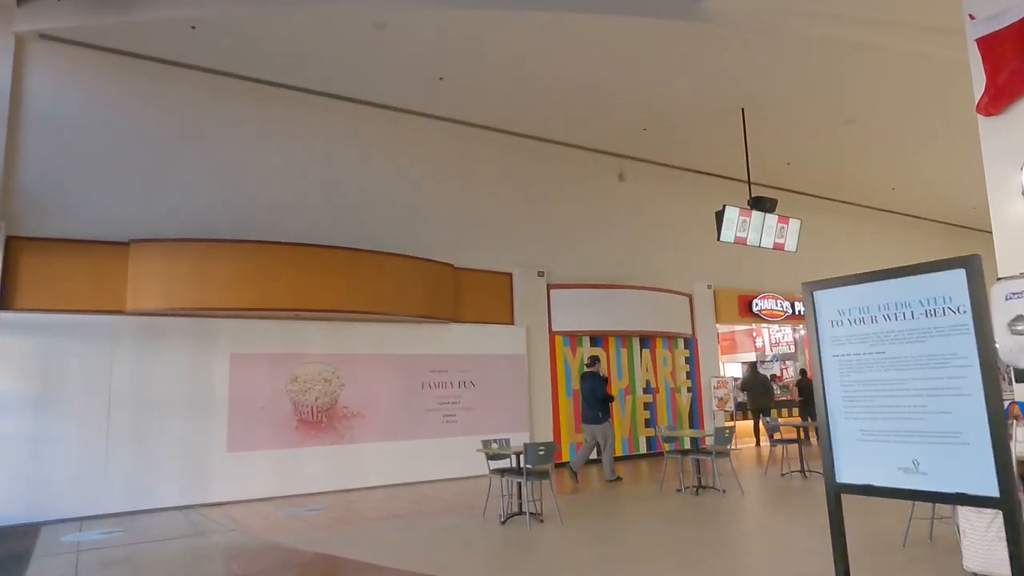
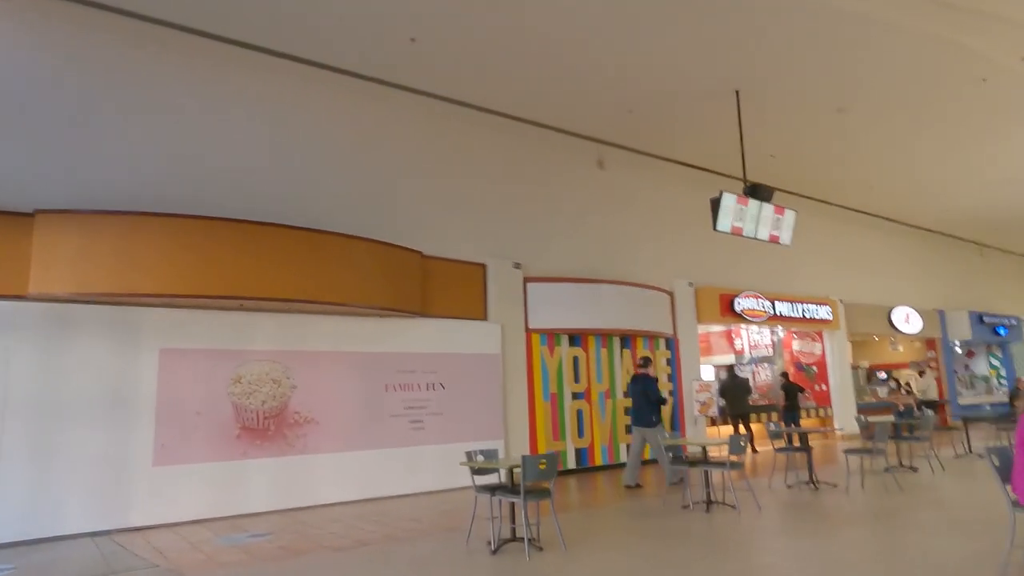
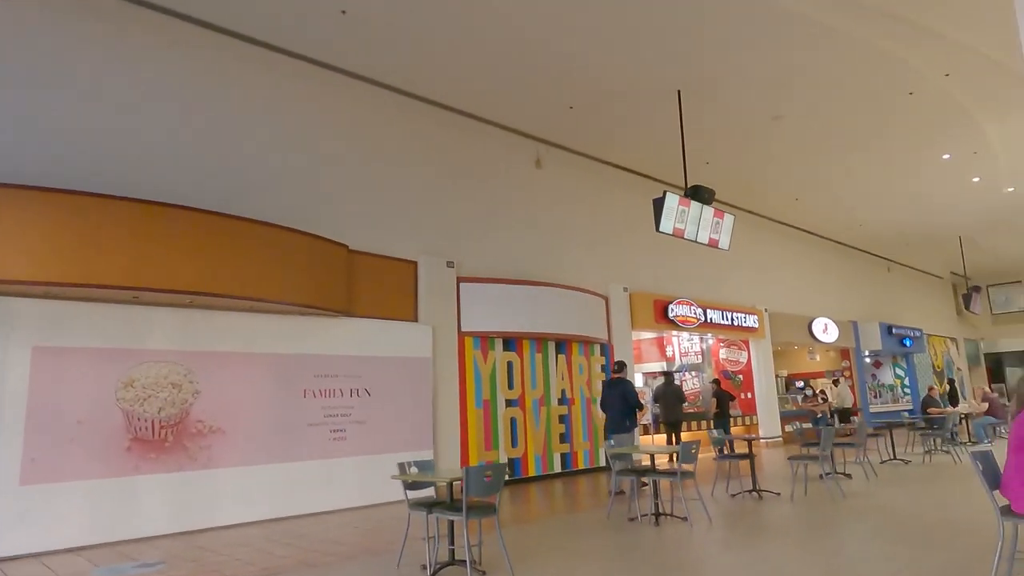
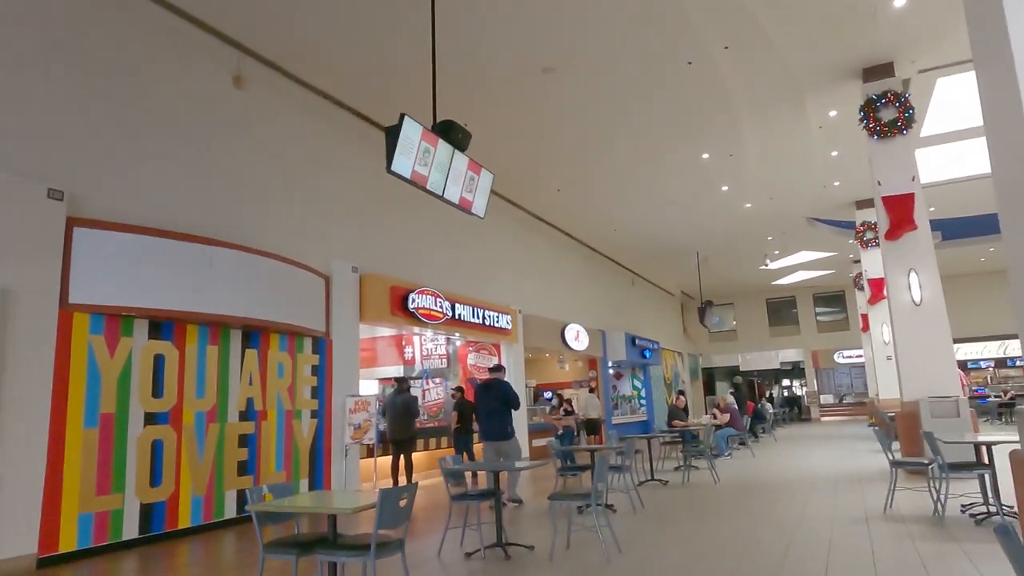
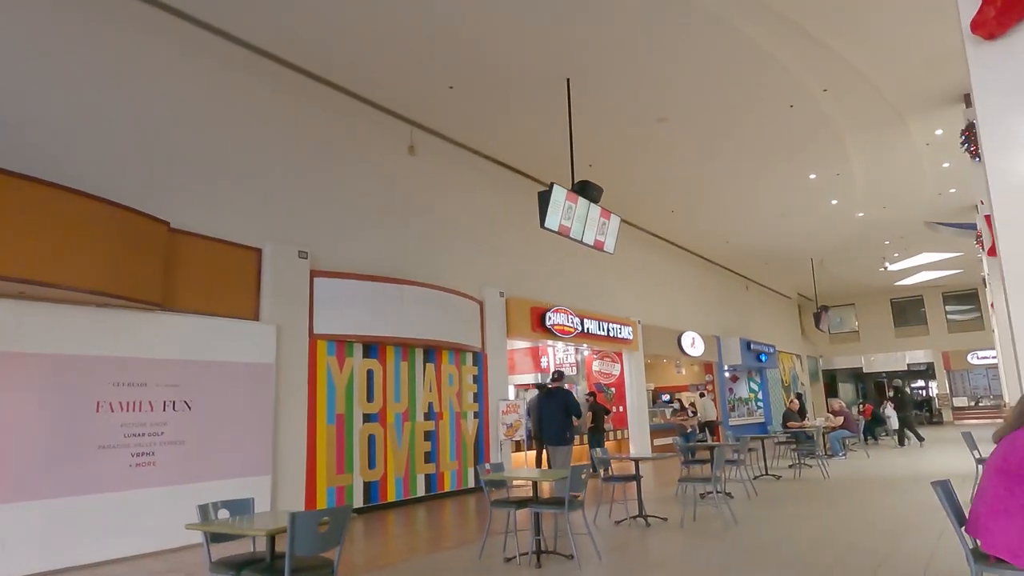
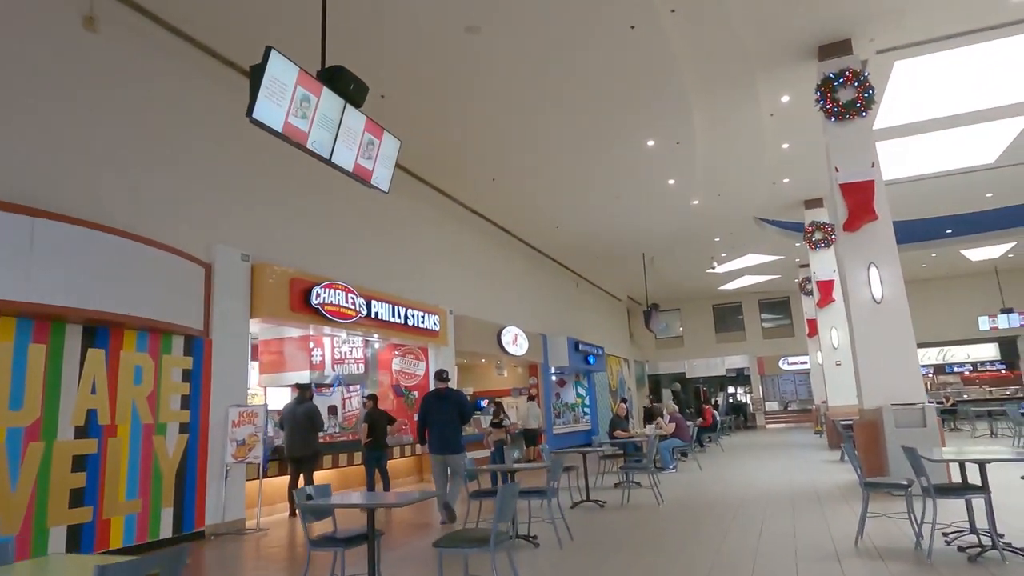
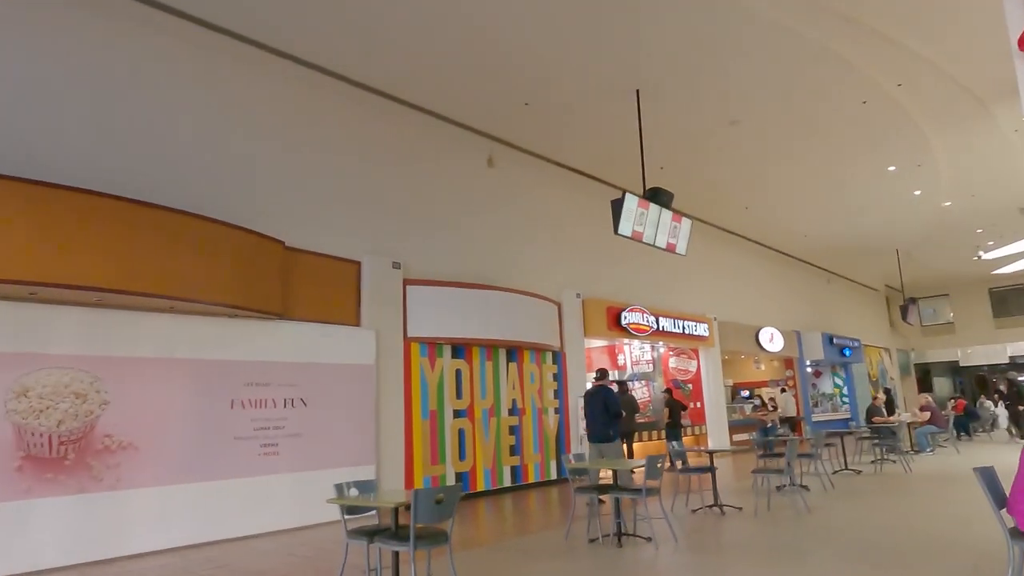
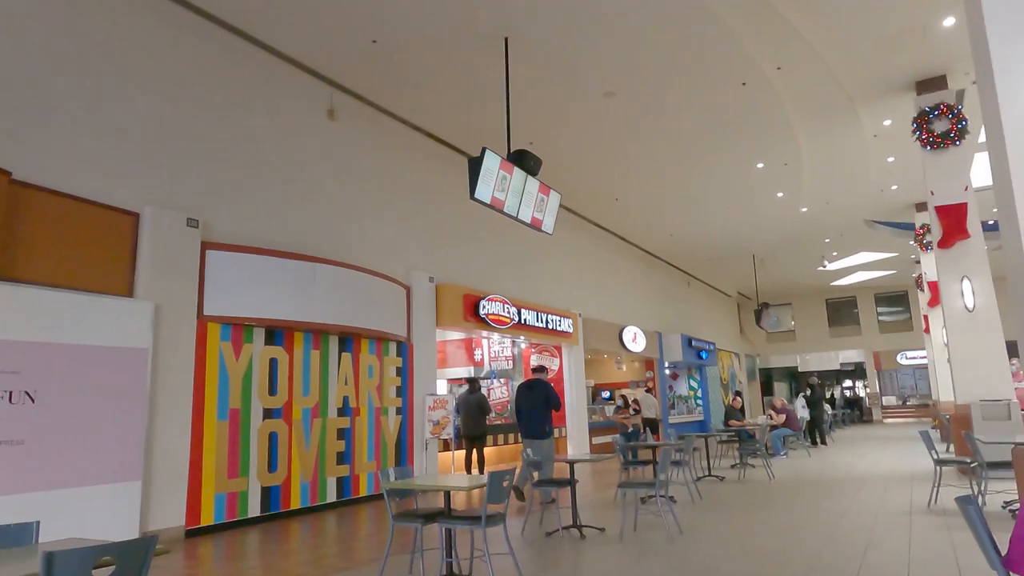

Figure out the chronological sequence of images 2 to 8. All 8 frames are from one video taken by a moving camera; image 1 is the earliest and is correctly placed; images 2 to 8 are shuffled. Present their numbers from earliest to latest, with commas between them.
2, 3, 7, 5, 8, 4, 6
